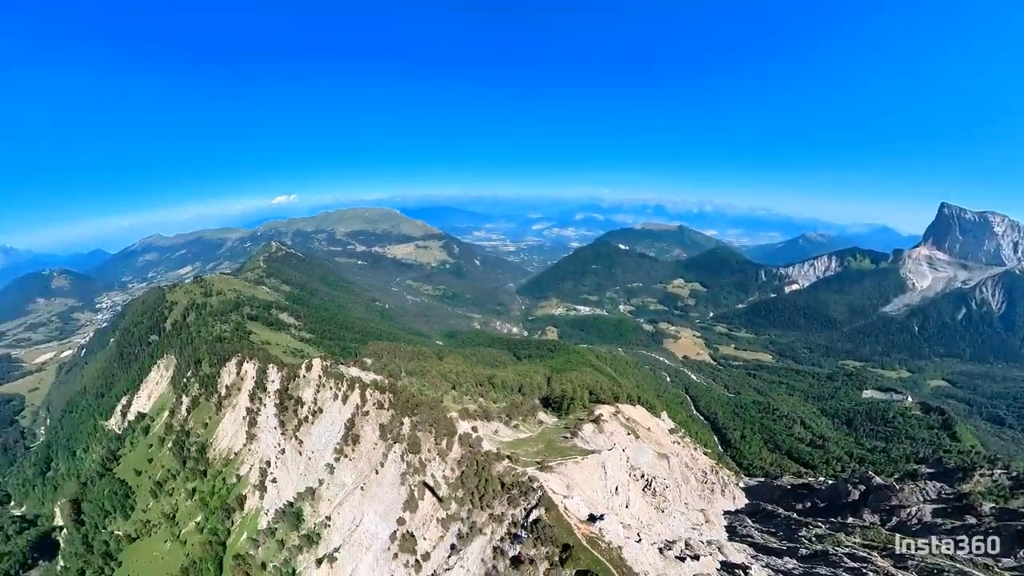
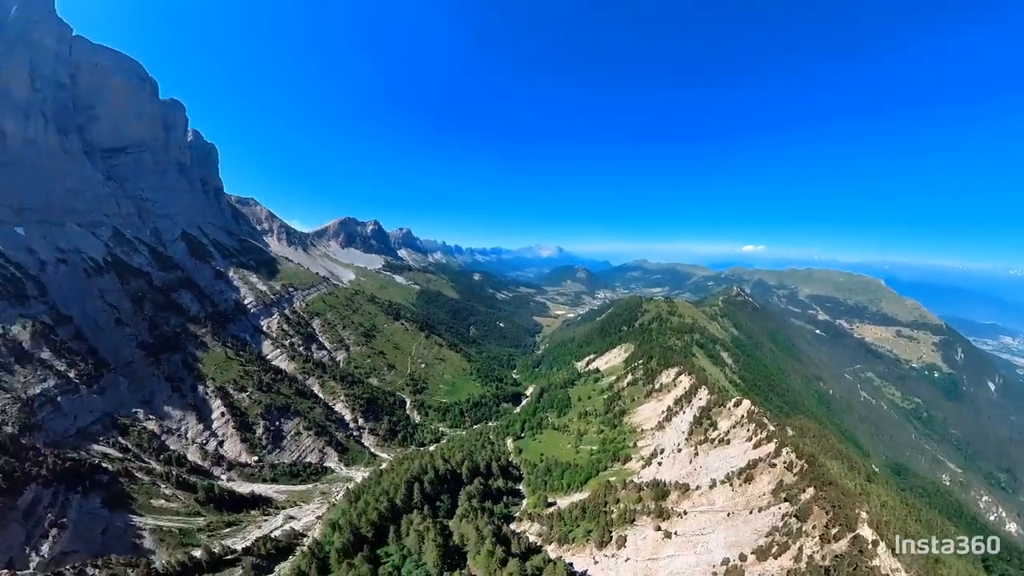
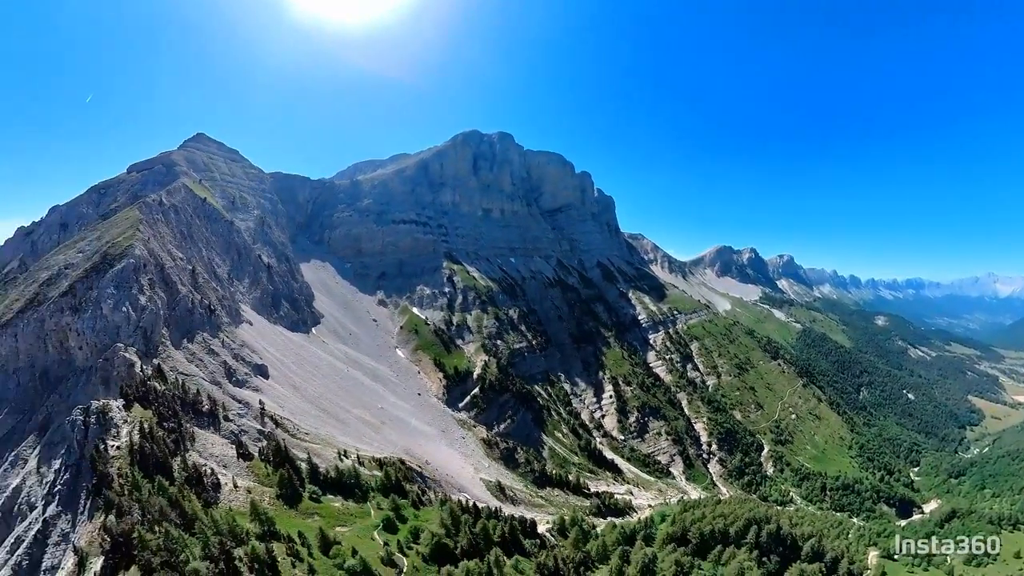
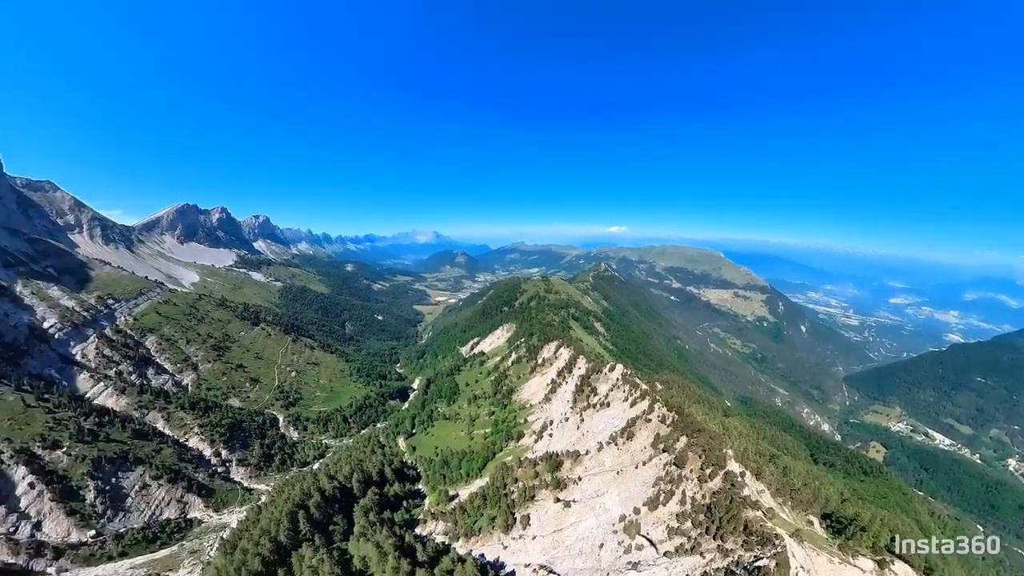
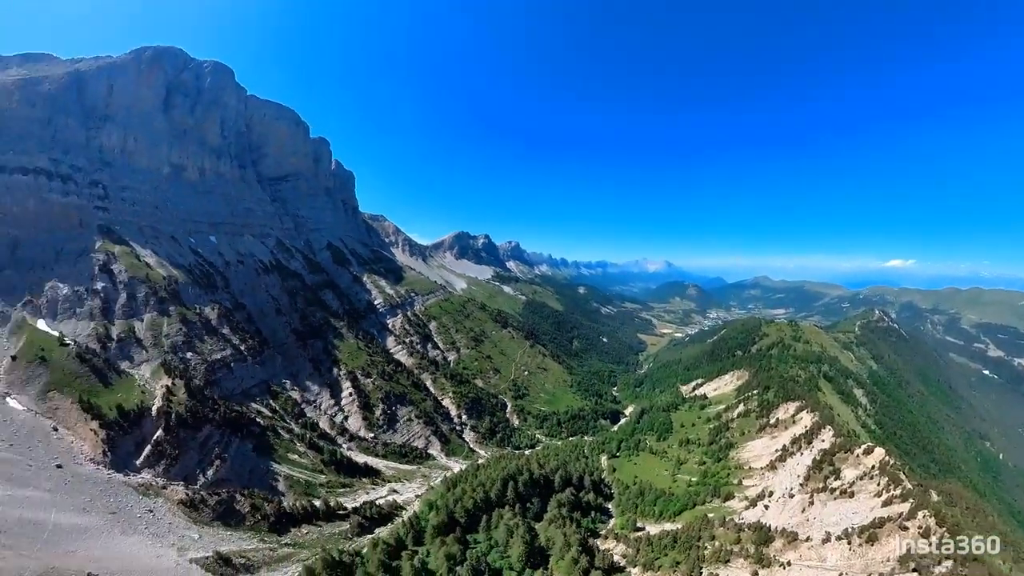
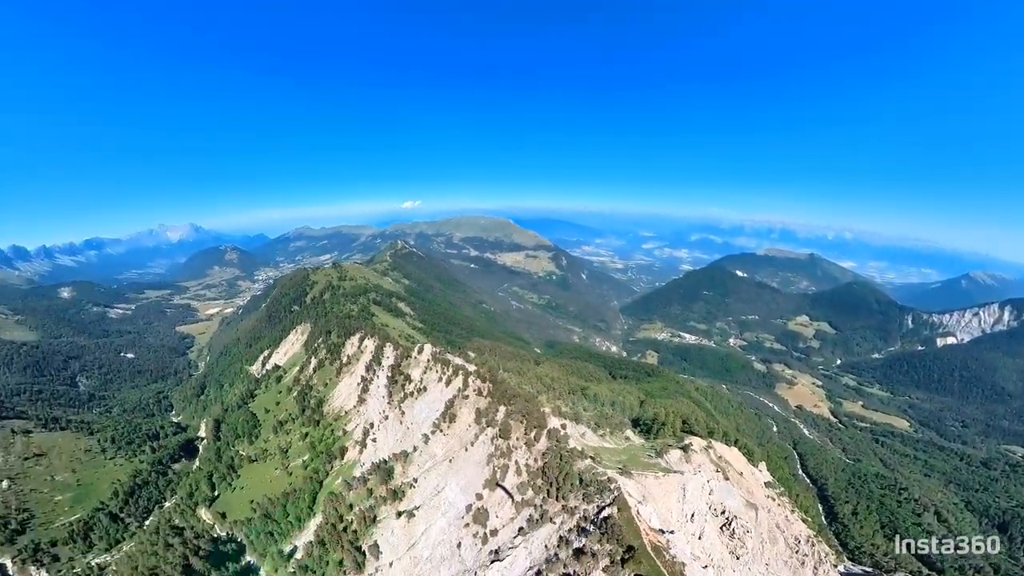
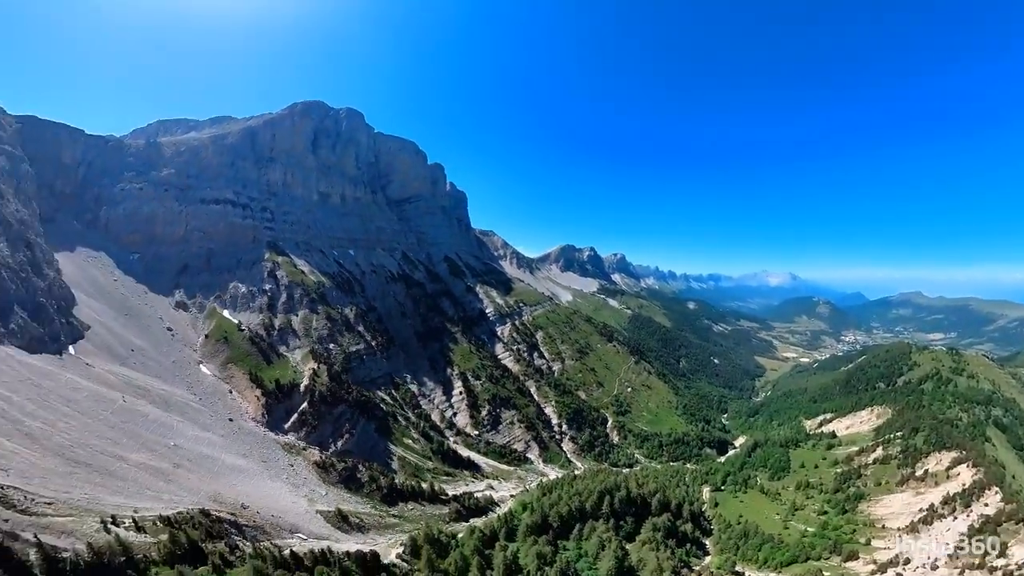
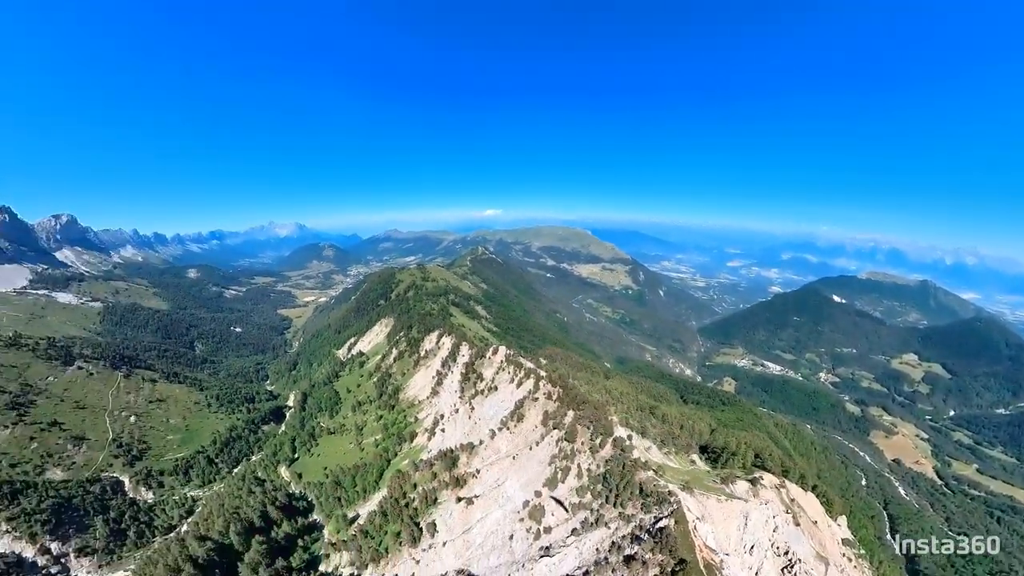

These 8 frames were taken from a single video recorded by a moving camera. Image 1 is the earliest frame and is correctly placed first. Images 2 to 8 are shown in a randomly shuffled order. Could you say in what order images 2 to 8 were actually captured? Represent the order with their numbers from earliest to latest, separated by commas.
6, 8, 4, 2, 5, 7, 3
